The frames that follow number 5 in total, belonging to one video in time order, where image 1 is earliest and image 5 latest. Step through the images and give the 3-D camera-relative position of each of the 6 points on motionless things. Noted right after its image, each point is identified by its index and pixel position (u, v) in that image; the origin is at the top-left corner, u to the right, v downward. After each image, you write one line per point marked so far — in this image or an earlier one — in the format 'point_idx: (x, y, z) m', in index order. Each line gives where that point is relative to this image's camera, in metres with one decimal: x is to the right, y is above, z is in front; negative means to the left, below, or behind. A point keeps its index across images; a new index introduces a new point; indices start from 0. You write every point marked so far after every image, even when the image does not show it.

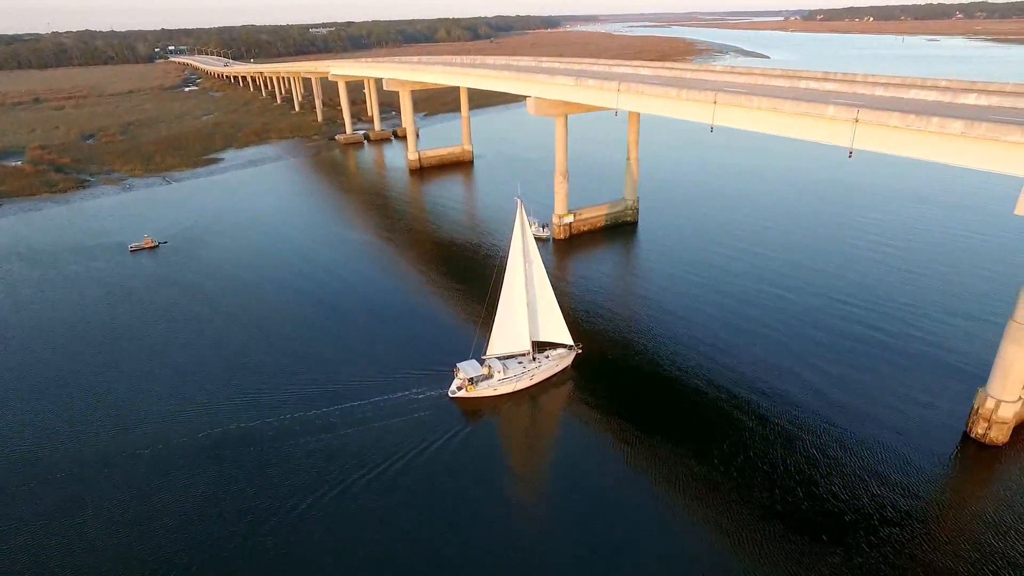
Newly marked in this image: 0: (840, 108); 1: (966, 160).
0: (+11.1, +6.1, +19.4) m
1: (+13.2, +3.7, +16.6) m
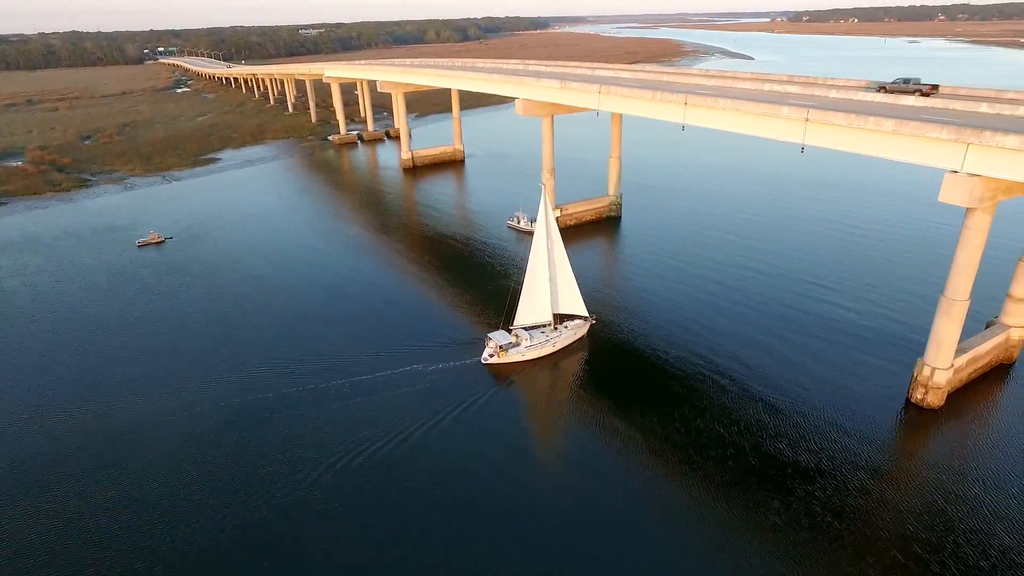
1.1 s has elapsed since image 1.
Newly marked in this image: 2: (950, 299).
0: (+10.6, +6.8, +21.7) m
1: (+12.8, +4.4, +18.9) m
2: (+14.6, -0.4, +19.1) m
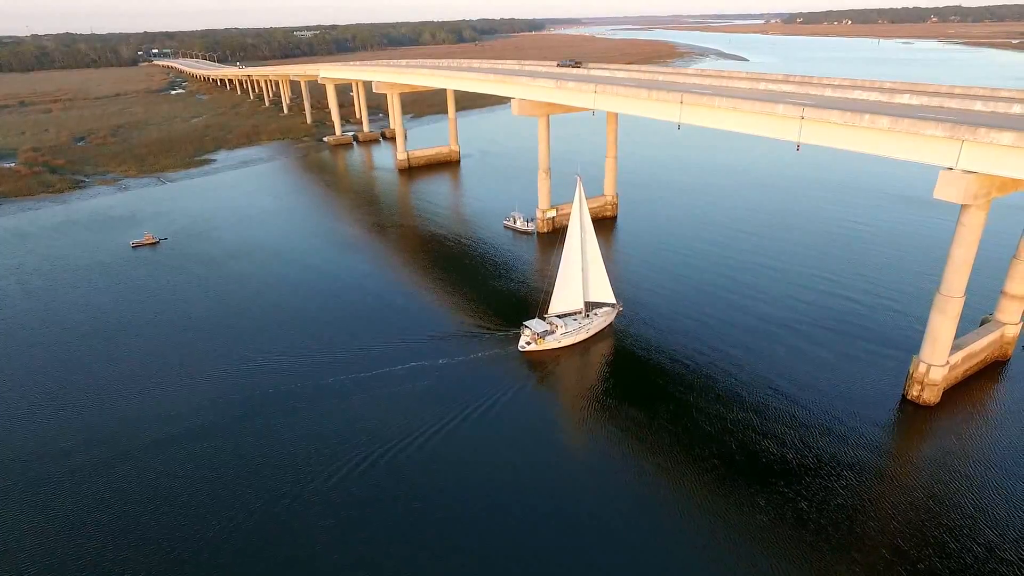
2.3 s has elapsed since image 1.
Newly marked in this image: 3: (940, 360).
0: (+10.5, +6.9, +21.7) m
1: (+12.6, +4.5, +19.0) m
2: (+14.5, -0.3, +19.2) m
3: (+14.7, -2.5, +19.8) m
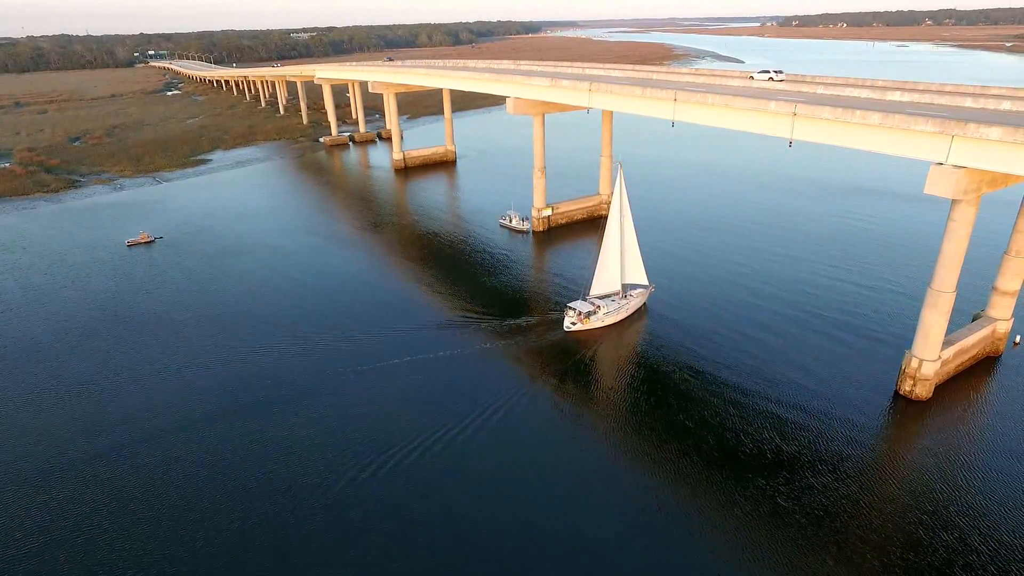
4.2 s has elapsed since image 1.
0: (+10.3, +7.0, +21.9) m
1: (+12.4, +4.7, +19.1) m
2: (+14.3, -0.1, +19.3) m
3: (+14.5, -2.3, +19.9) m
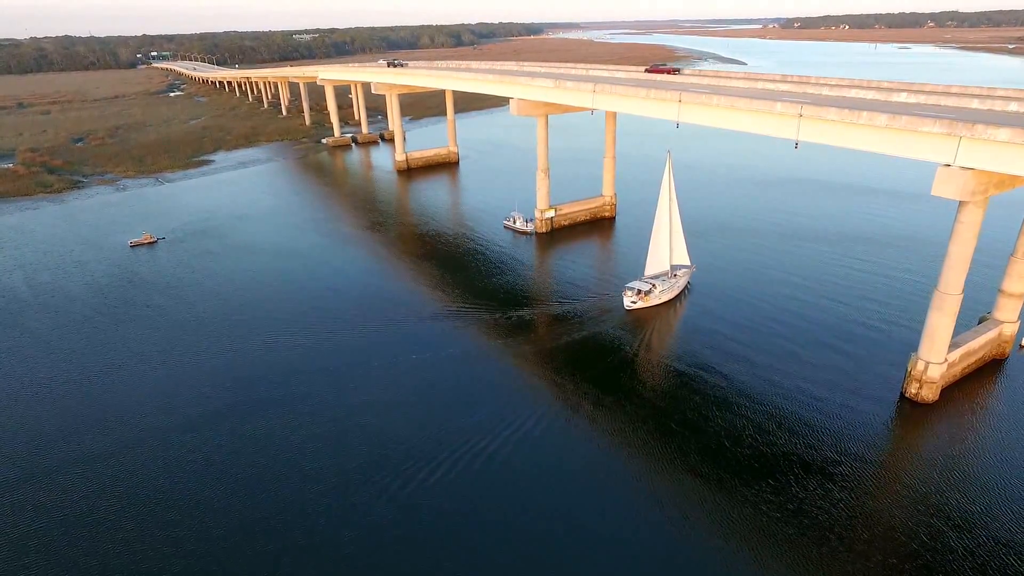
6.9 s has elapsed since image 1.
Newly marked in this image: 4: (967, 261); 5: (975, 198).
0: (+10.4, +7.0, +21.8) m
1: (+12.6, +4.6, +19.0) m
2: (+14.4, -0.2, +19.2) m
3: (+14.7, -2.4, +19.8) m
4: (+14.8, +0.9, +18.7) m
5: (+14.2, +2.8, +17.5) m
